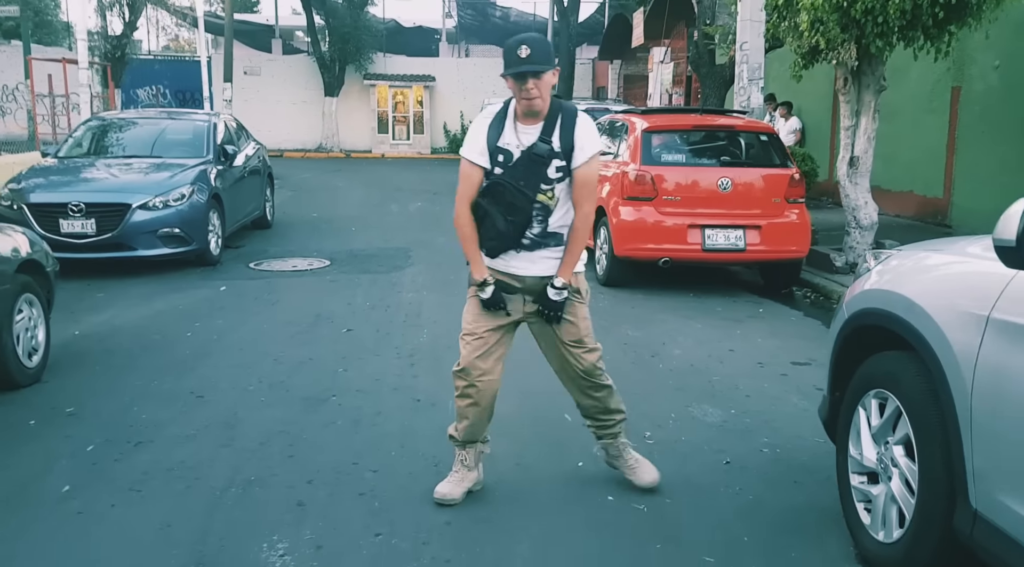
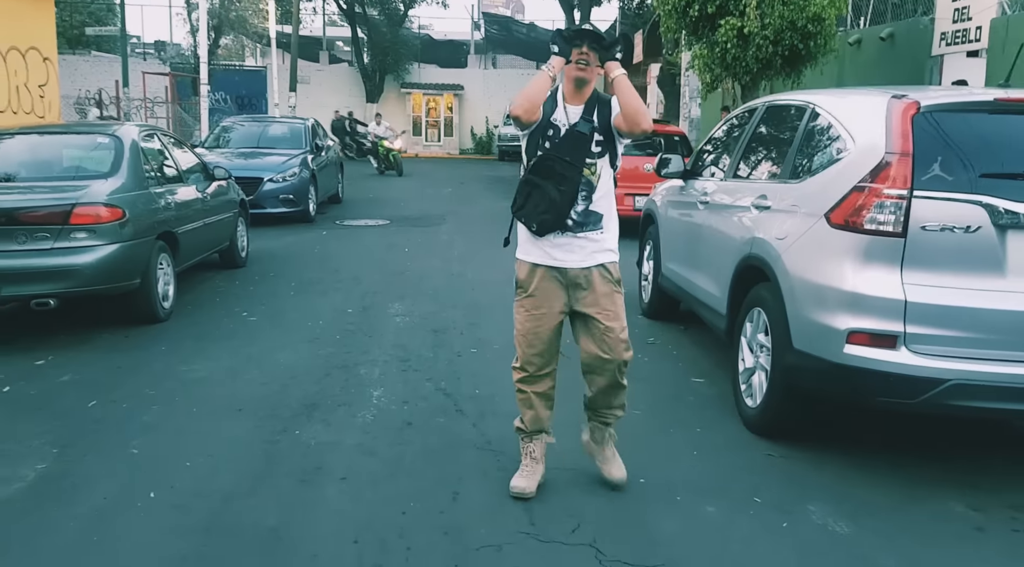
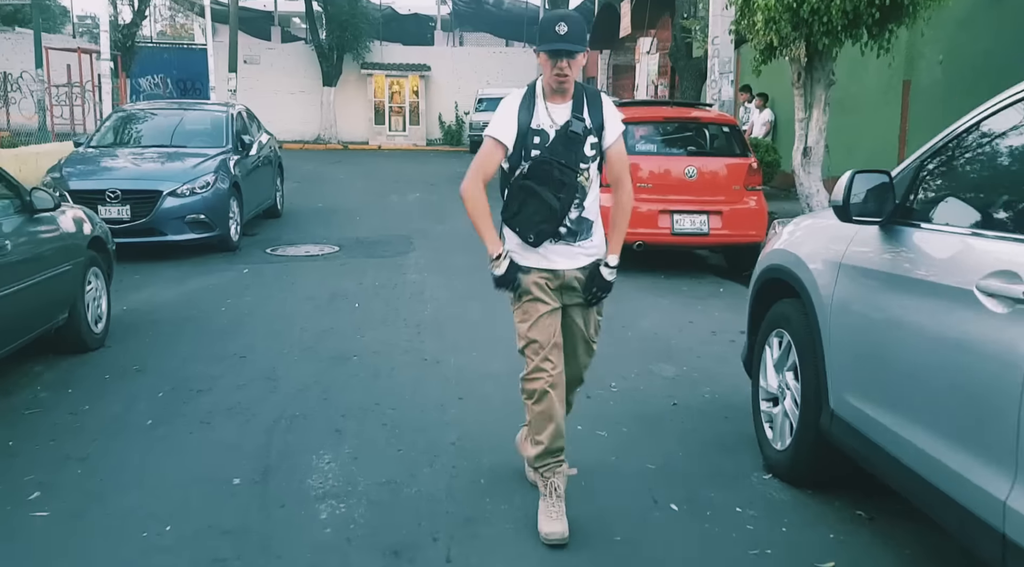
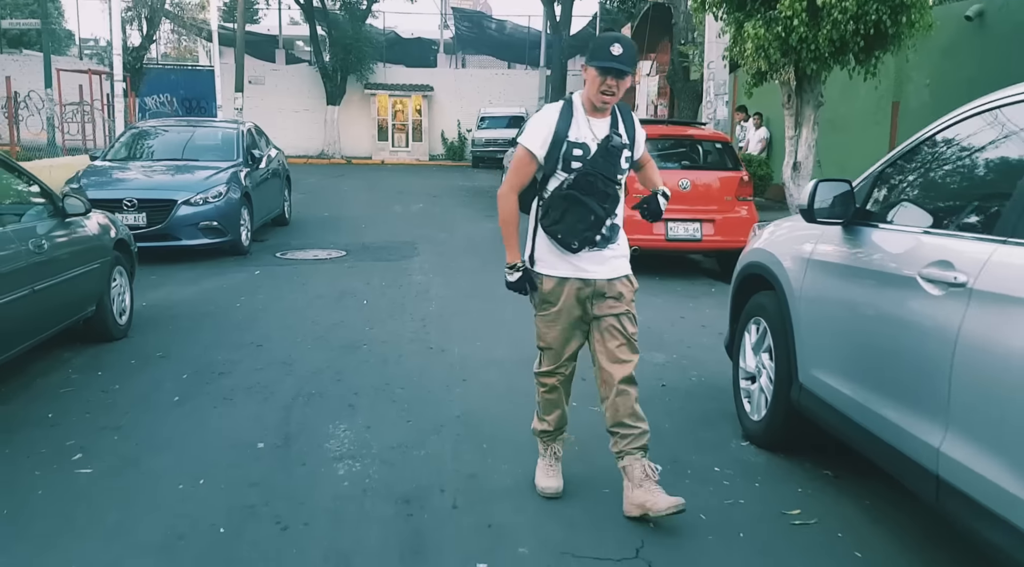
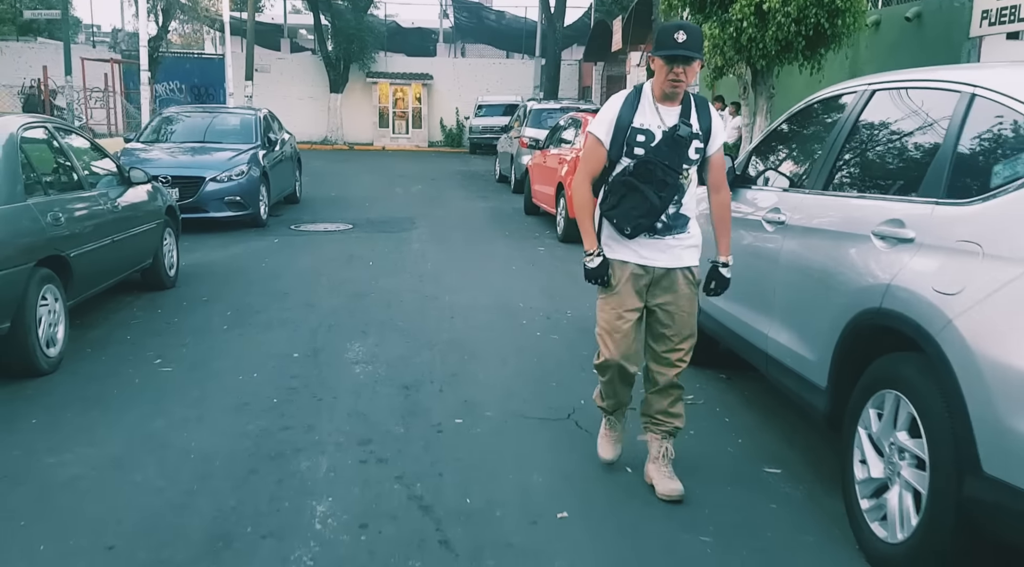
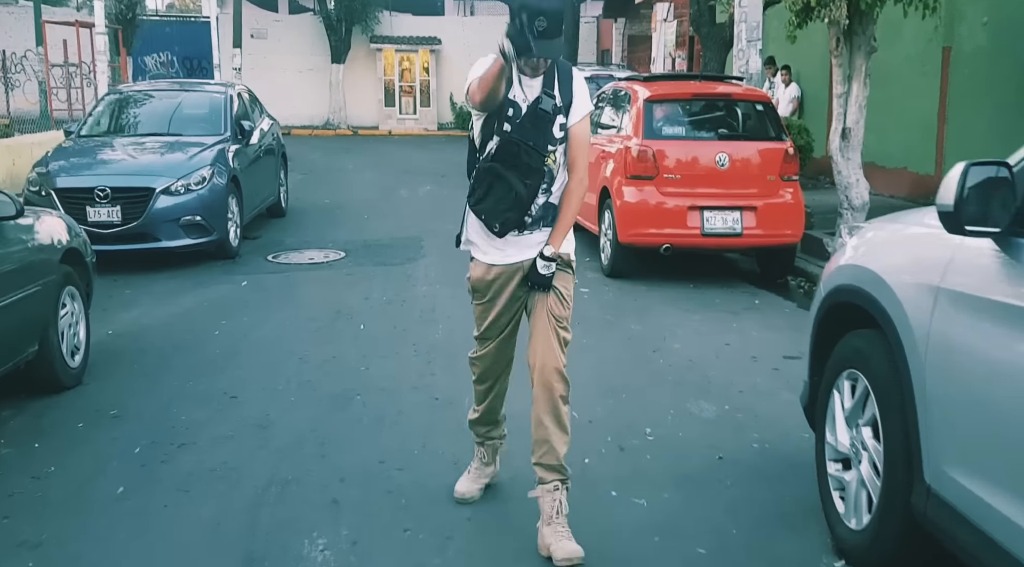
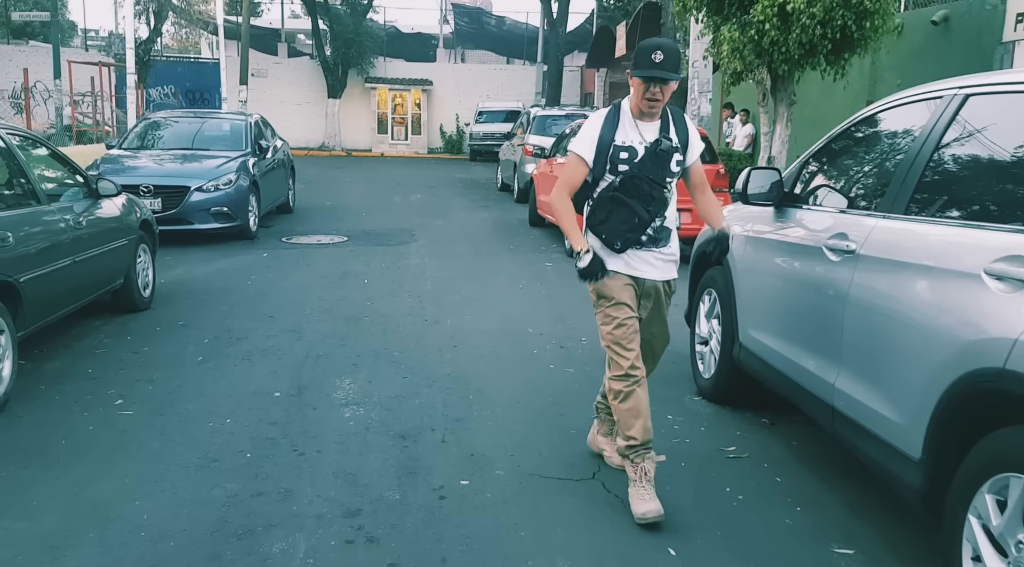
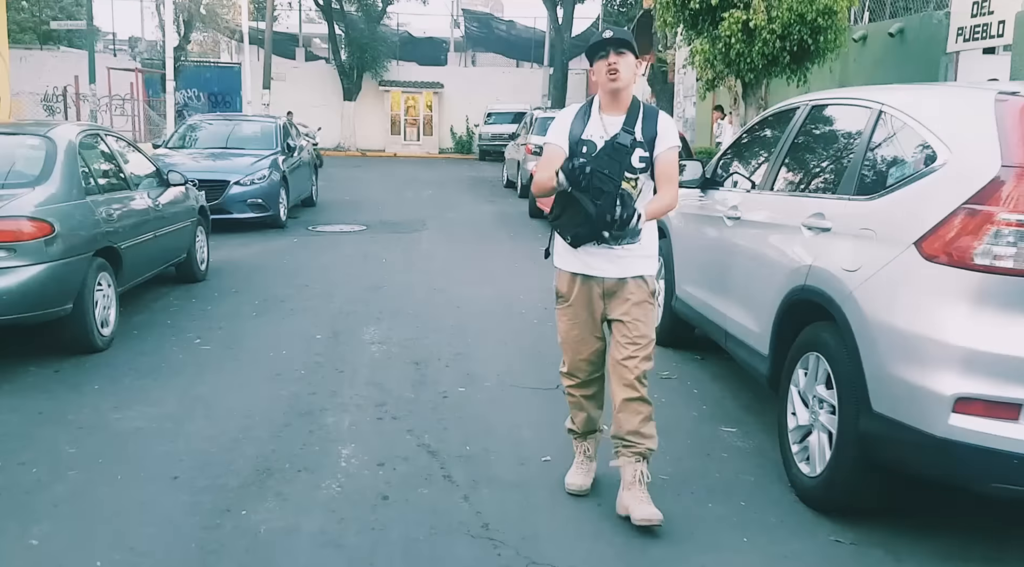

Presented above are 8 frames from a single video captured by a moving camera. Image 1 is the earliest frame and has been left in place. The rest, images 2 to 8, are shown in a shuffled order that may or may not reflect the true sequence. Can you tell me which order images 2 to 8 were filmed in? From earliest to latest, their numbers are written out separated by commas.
6, 3, 4, 7, 5, 8, 2
